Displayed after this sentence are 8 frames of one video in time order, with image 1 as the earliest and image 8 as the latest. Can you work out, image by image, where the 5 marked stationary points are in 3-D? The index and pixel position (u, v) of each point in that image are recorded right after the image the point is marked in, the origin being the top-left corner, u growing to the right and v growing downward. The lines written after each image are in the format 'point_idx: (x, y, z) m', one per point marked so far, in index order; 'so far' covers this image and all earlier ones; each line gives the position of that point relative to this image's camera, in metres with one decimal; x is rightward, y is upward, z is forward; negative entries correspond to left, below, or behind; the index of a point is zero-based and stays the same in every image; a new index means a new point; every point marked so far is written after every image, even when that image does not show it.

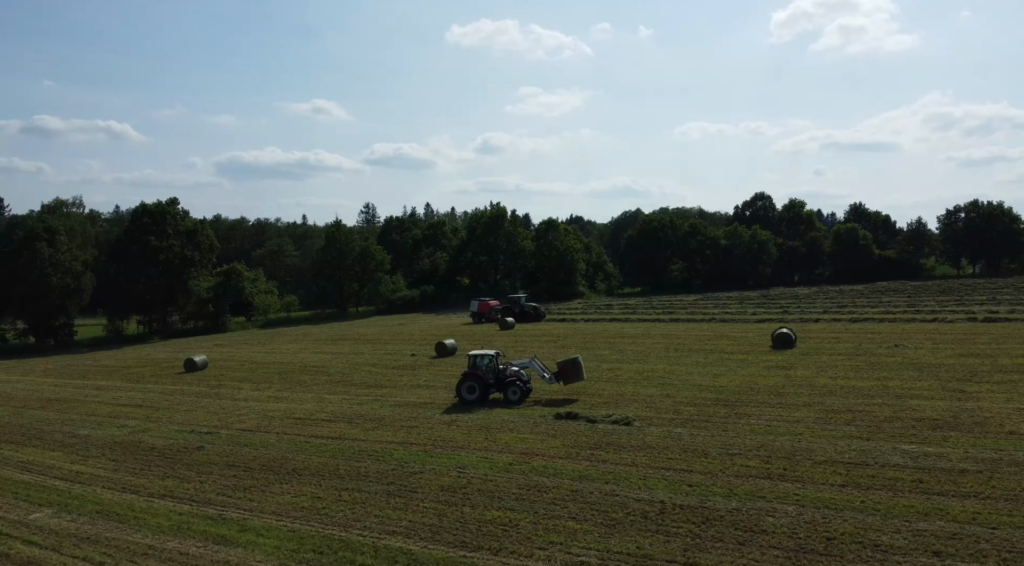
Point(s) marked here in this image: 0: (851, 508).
0: (+4.6, -3.0, +11.5) m
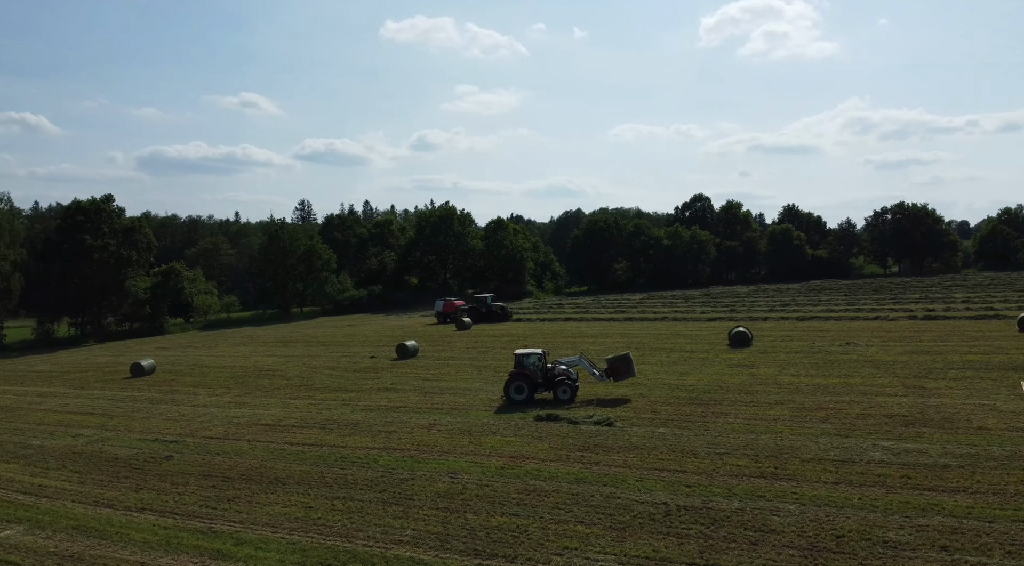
0: (+4.7, -3.1, +11.9) m
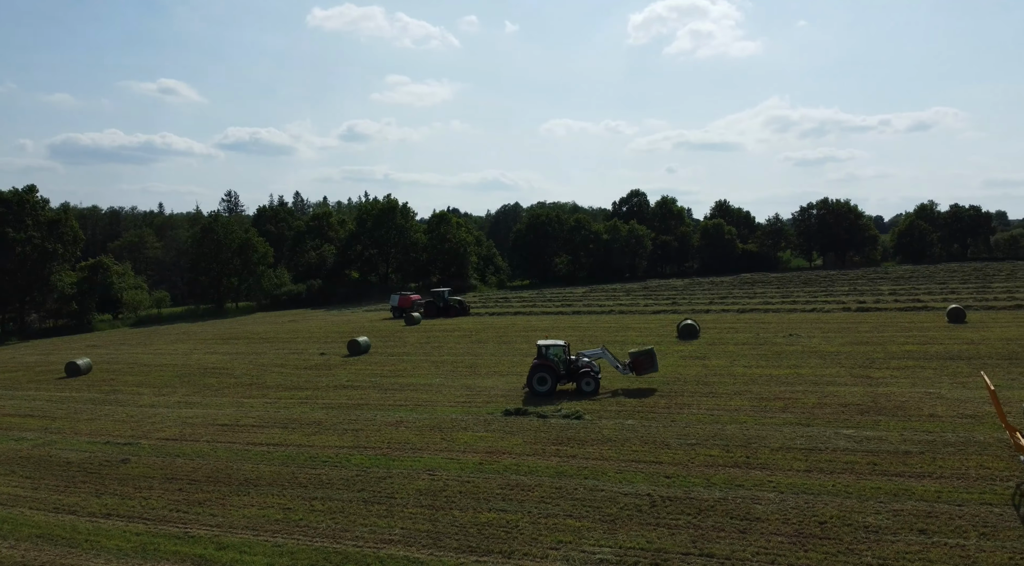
0: (+4.6, -3.0, +12.3) m
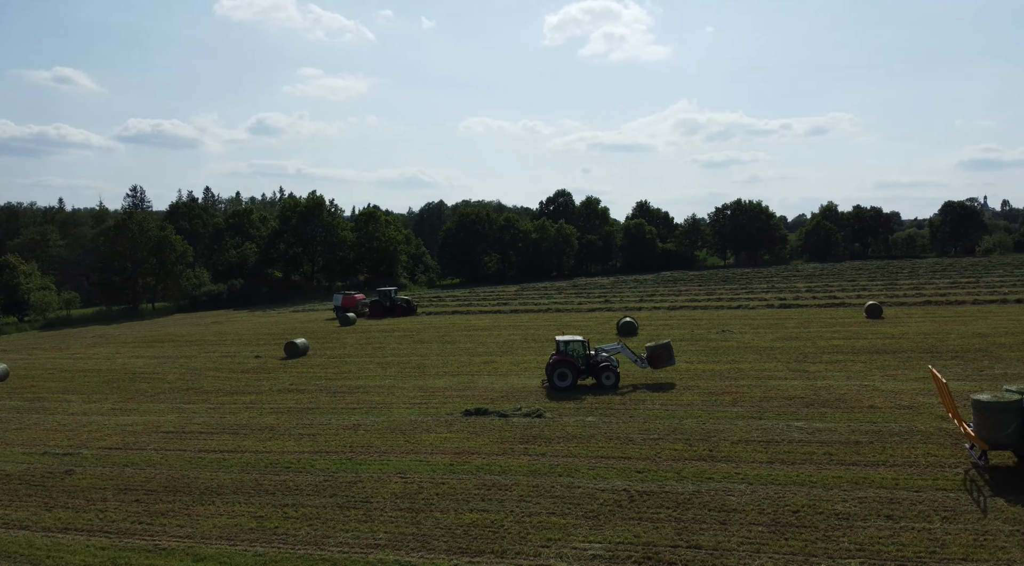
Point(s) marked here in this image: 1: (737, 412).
0: (+4.3, -3.0, +12.9) m
1: (+4.5, -2.6, +17.1) m
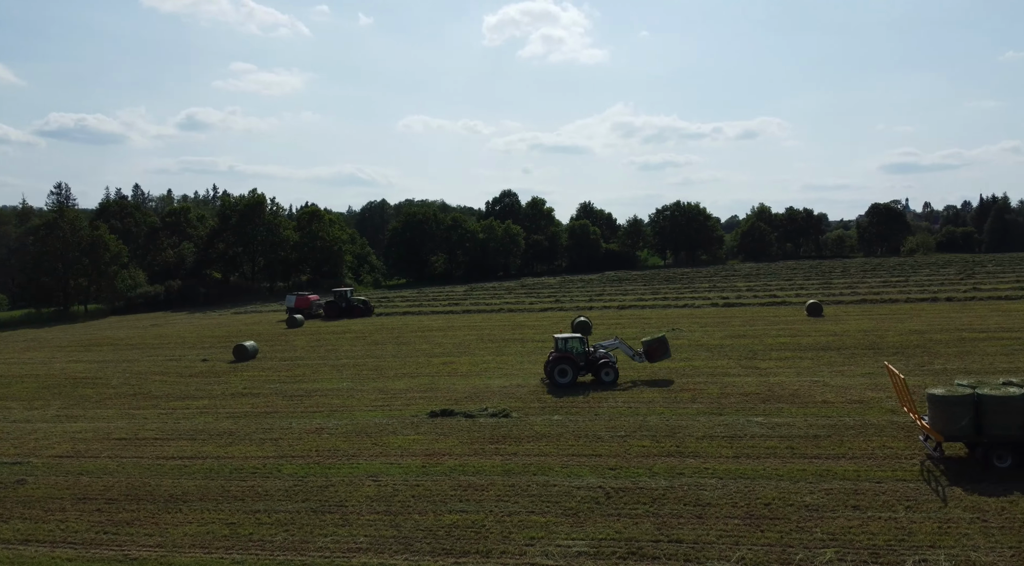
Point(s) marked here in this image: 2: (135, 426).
0: (+3.9, -3.0, +13.4) m
1: (+3.8, -2.6, +17.5) m
2: (-8.4, -3.2, +19.1) m
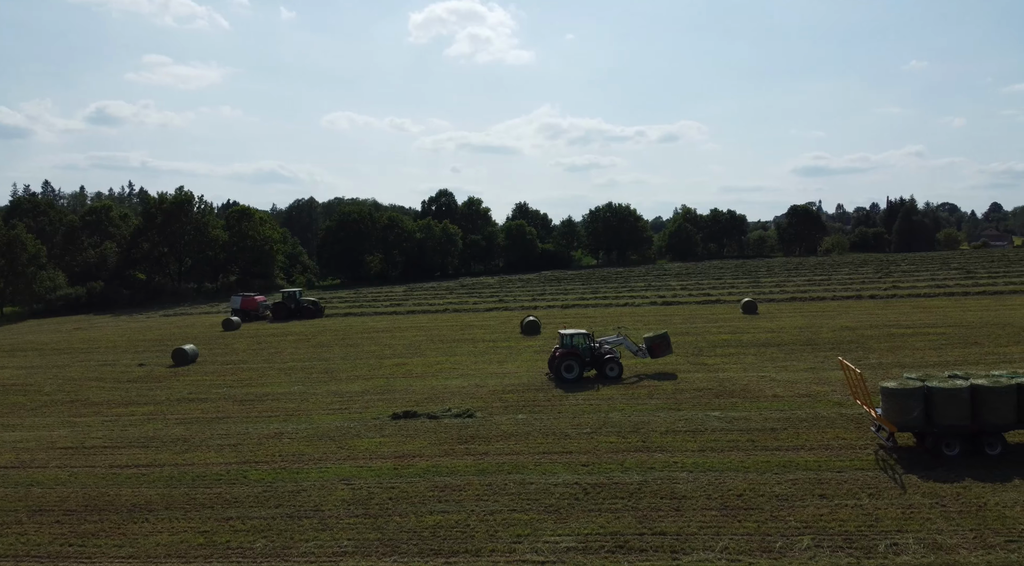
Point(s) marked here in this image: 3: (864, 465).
0: (+3.5, -3.0, +13.9) m
1: (+3.0, -2.6, +18.0) m
2: (-9.3, -3.2, +18.4) m
3: (+5.6, -2.9, +13.7) m
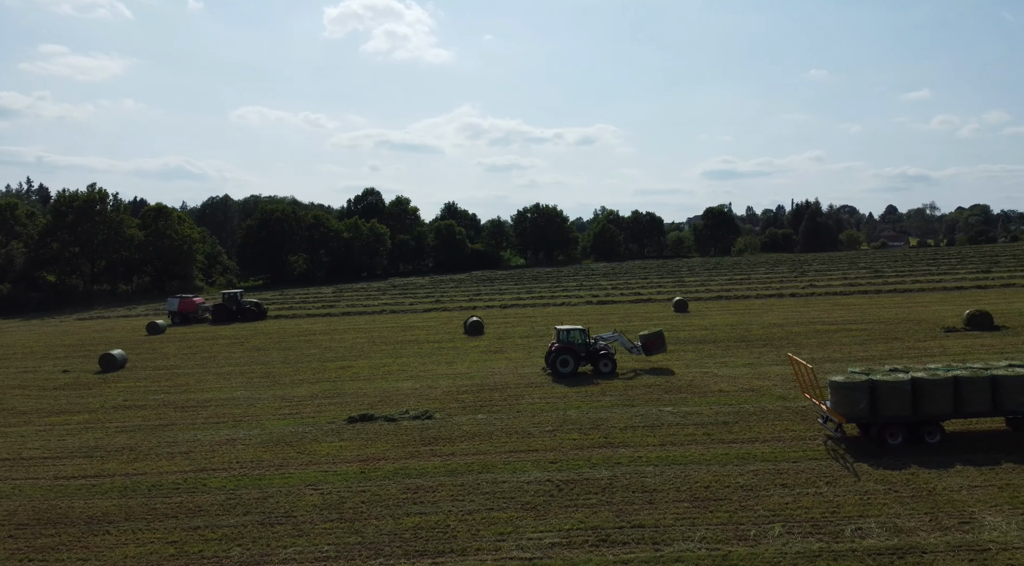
0: (+3.0, -3.0, +14.4) m
1: (+2.1, -2.6, +18.4) m
2: (-10.2, -3.3, +17.5) m
3: (+5.1, -2.9, +14.4) m
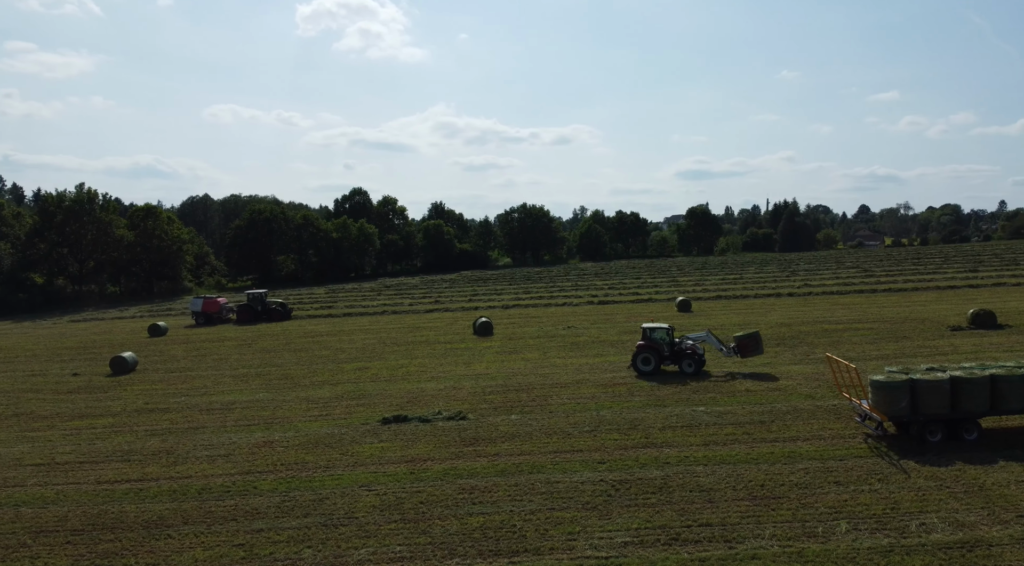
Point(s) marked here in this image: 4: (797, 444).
0: (+3.9, -3.1, +14.6) m
1: (+2.8, -2.6, +18.6) m
2: (-9.5, -3.3, +17.2) m
3: (+6.0, -2.9, +14.7) m
4: (+5.1, -2.9, +15.4) m
